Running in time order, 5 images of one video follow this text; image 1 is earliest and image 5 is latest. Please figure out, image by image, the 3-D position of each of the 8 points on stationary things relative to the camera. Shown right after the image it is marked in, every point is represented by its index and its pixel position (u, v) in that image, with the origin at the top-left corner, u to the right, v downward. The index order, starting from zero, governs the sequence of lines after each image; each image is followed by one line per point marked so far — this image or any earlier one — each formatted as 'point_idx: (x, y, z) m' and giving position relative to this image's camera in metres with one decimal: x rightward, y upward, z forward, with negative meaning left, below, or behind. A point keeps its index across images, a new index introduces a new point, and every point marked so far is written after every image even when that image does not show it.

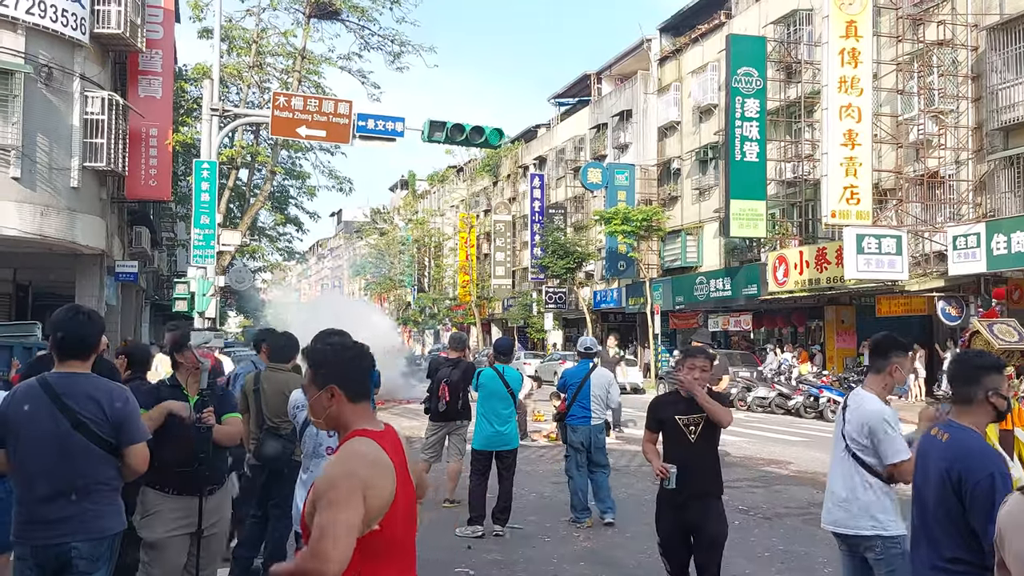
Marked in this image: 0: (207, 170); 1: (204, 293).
0: (-5.1, +2.0, +17.8) m
1: (-4.9, -0.1, +17.3) m
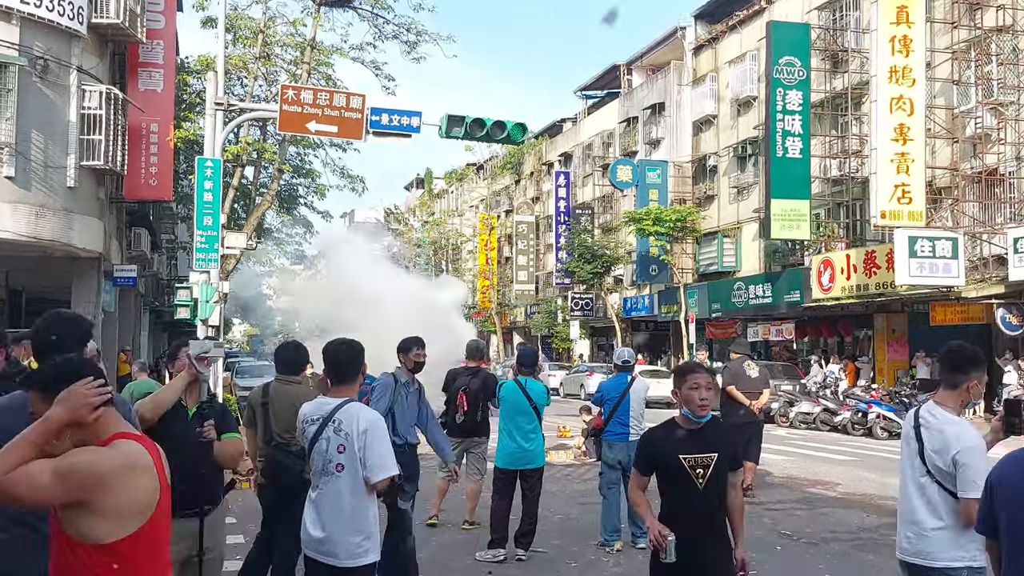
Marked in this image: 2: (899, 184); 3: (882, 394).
0: (-4.7, +1.9, +16.7) m
1: (-4.6, -0.2, +16.2) m
2: (+7.1, +1.9, +19.4) m
3: (+6.6, -1.9, +18.9) m
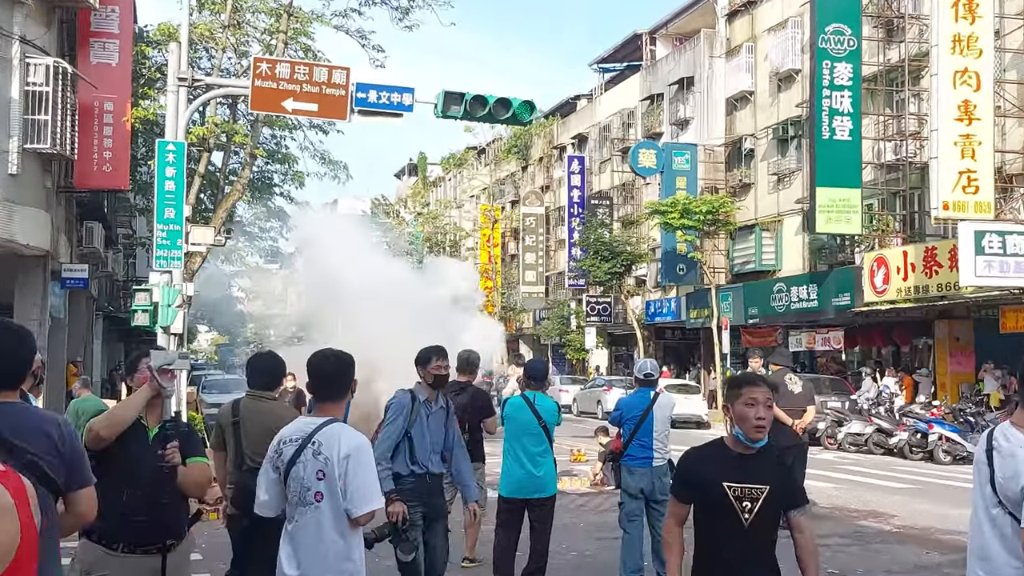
0: (-4.6, +1.8, +14.5) m
1: (-4.5, -0.2, +14.0) m
2: (+7.2, +1.9, +17.0) m
3: (+6.7, -1.9, +16.6) m
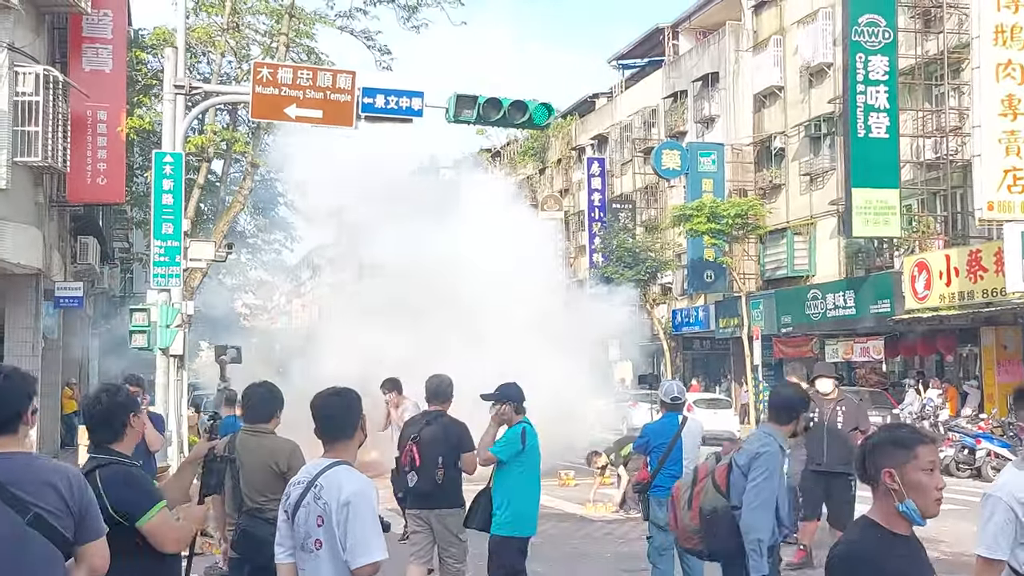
0: (-4.4, +1.6, +13.7) m
1: (-4.3, -0.4, +13.2) m
2: (+7.5, +1.8, +16.1) m
3: (+7.0, -2.0, +15.6) m
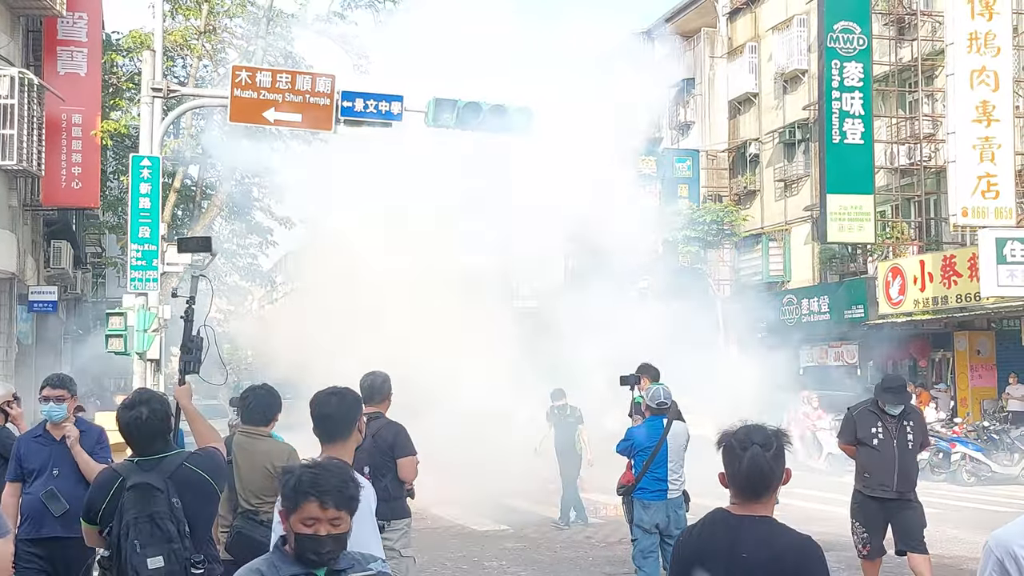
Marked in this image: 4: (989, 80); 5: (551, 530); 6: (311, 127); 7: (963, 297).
0: (-4.7, +1.6, +13.6) m
1: (-4.5, -0.5, +13.1) m
2: (+7.1, +1.7, +16.3) m
3: (+6.7, -2.1, +15.8) m
4: (+7.2, +3.1, +16.1) m
5: (+0.4, -2.6, +11.4) m
6: (-2.6, +2.1, +13.7) m
7: (+7.5, -0.1, +17.8) m
